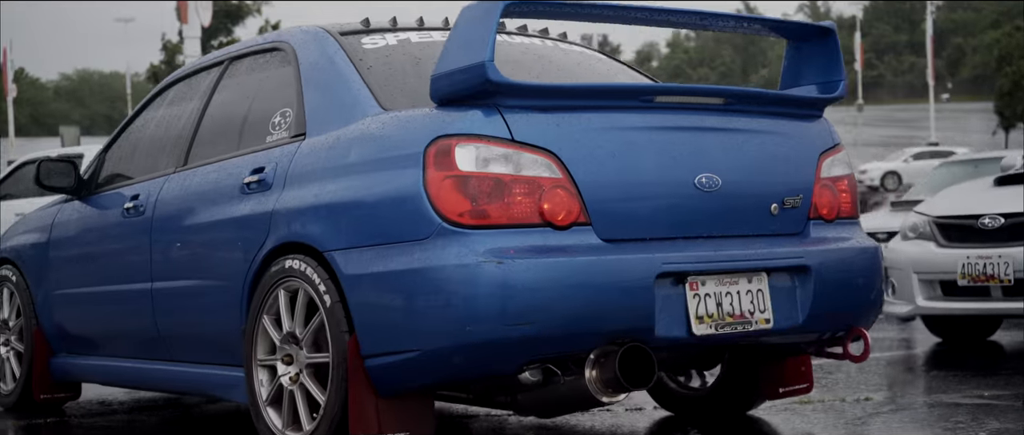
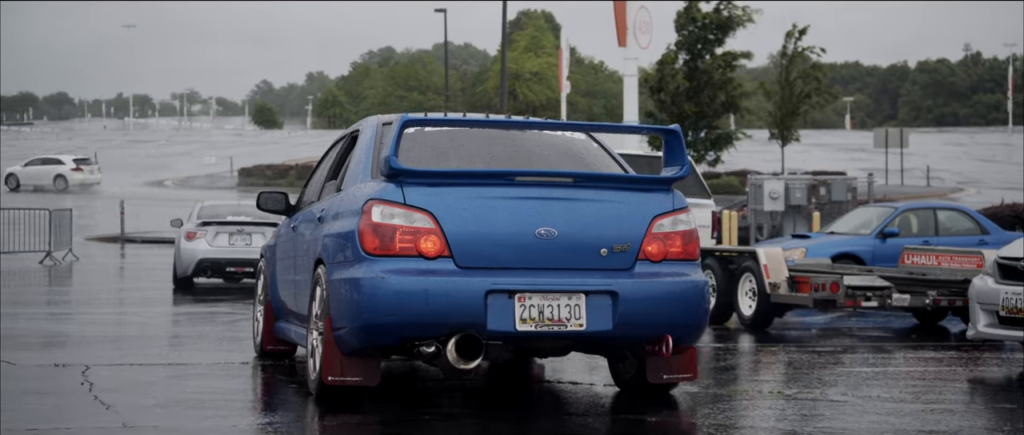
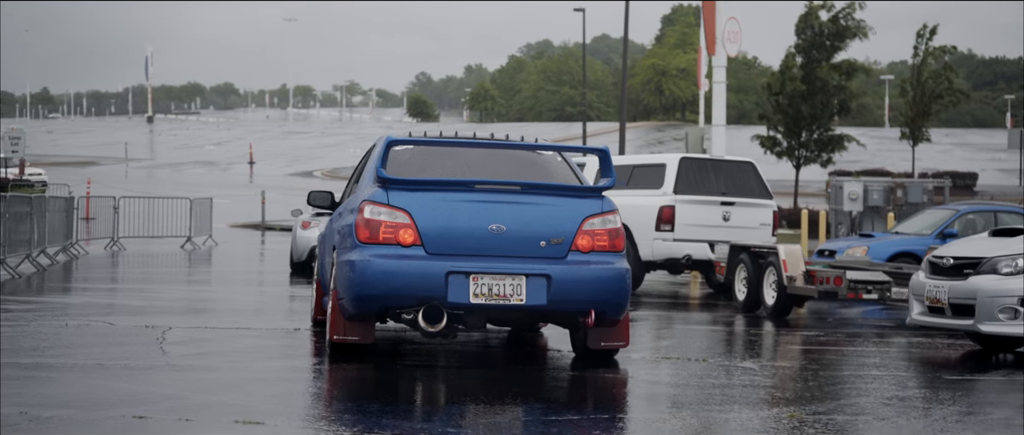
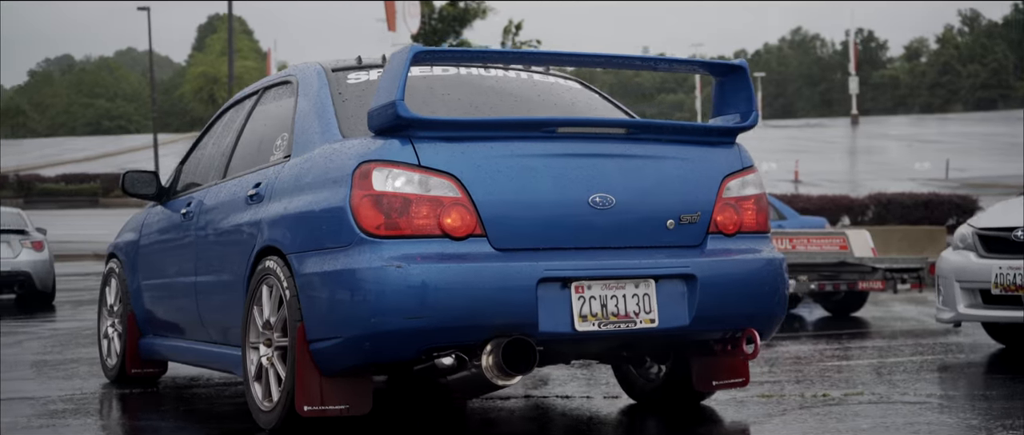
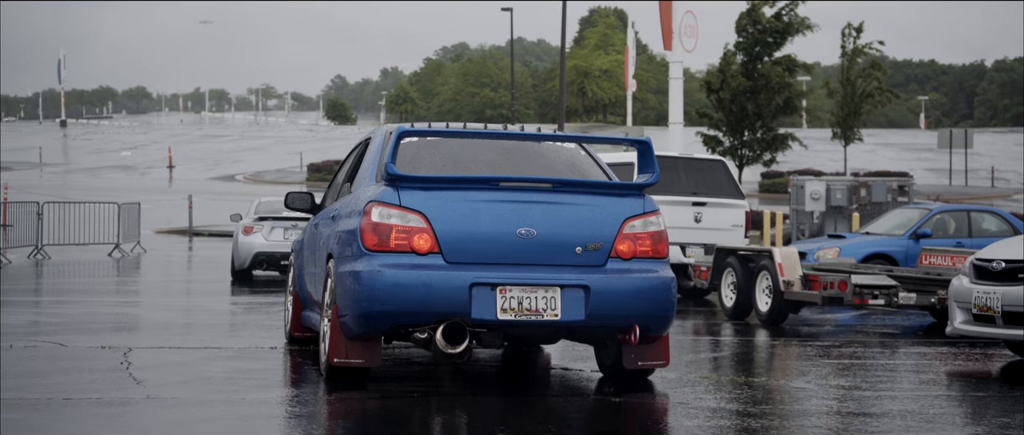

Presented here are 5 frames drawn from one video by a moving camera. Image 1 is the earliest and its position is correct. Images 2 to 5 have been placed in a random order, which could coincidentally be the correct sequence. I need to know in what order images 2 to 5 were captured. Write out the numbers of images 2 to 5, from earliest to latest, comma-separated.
4, 2, 5, 3
